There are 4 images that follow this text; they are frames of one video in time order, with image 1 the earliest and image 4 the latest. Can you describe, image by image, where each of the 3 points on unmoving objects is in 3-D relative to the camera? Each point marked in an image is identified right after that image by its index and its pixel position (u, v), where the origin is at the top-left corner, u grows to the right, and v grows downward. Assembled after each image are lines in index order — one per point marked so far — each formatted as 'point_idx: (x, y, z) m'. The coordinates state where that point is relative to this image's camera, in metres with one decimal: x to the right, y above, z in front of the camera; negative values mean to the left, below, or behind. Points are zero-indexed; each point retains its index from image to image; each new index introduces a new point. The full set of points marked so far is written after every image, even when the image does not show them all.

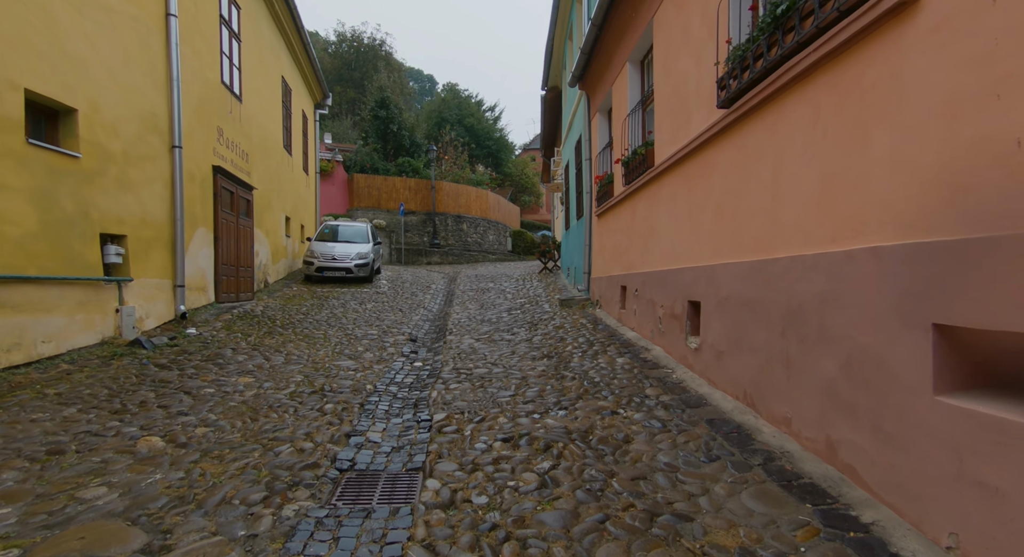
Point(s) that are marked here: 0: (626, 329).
0: (+1.5, -0.7, +7.0) m
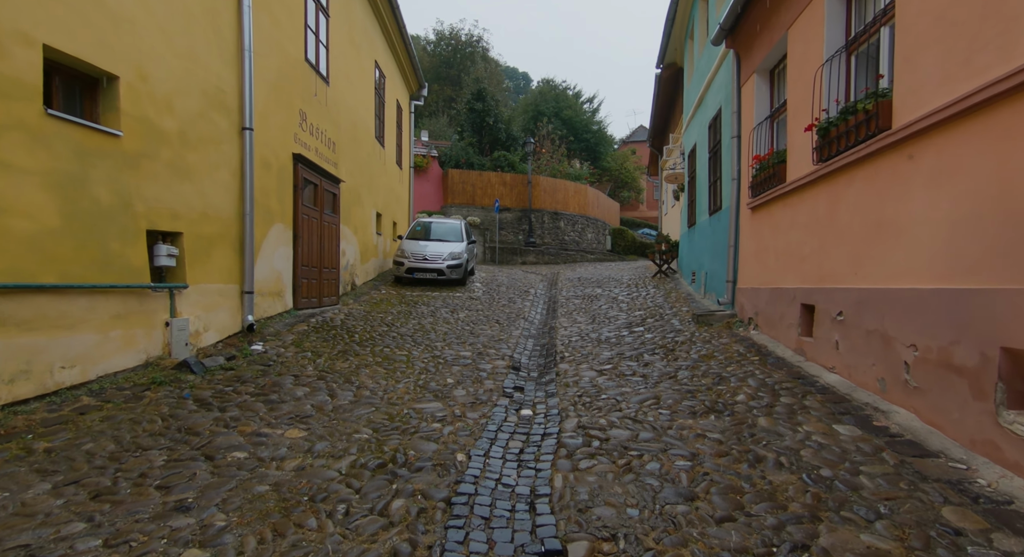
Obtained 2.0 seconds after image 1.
0: (+2.8, -0.8, +4.9) m
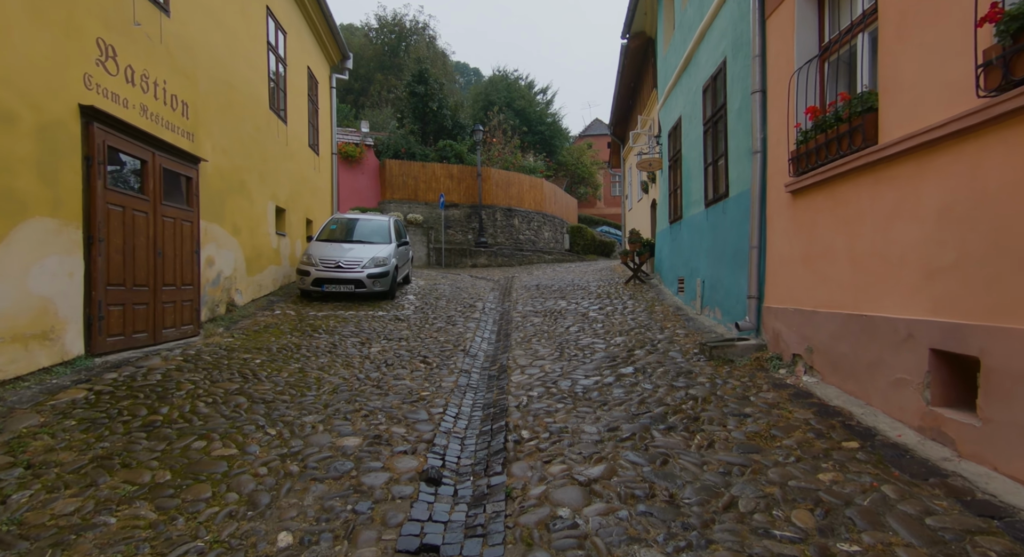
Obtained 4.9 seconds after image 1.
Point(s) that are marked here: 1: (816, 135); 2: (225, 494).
0: (+2.4, -1.0, +2.4) m
1: (+2.6, +1.2, +4.6) m
2: (-1.6, -1.2, +2.9) m
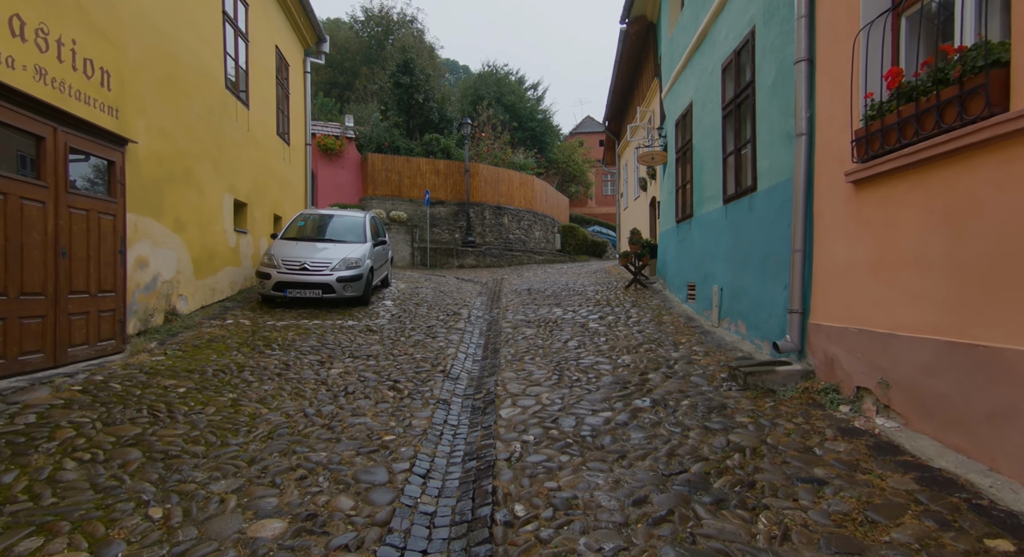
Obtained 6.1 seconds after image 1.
0: (+2.3, -1.1, +1.4) m
1: (+2.6, +1.1, +3.5) m
2: (-1.6, -1.2, +1.7) m
